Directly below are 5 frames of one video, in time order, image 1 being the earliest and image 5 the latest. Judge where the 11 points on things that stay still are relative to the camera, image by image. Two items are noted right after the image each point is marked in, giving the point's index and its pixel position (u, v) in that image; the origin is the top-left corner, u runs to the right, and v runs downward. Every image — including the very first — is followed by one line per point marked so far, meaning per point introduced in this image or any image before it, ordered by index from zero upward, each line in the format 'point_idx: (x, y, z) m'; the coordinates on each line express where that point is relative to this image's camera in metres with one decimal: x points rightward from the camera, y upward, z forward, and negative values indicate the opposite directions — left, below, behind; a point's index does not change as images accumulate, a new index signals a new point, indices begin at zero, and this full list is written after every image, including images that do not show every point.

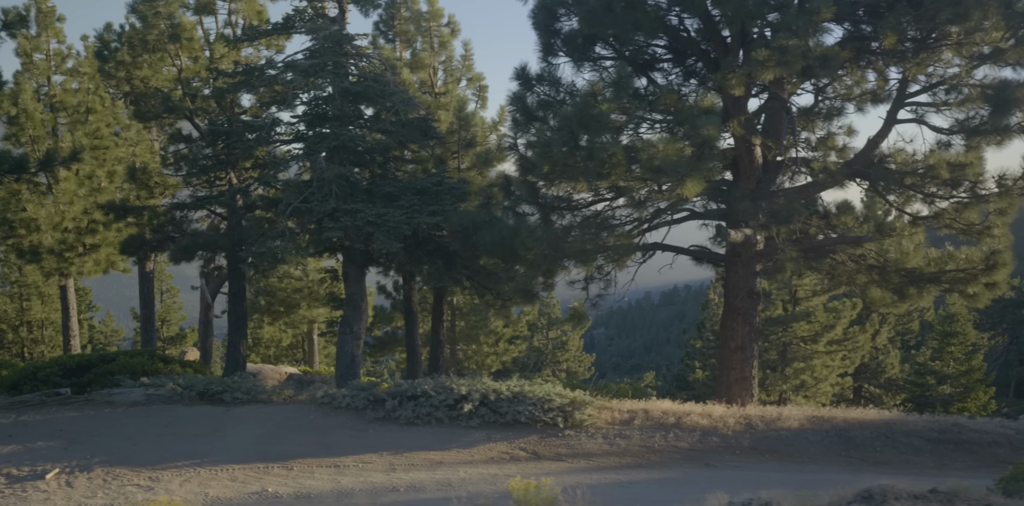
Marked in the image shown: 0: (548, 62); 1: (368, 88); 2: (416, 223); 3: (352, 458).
0: (+0.6, +3.2, +18.0) m
1: (-2.5, +2.9, +18.9) m
2: (-1.5, +0.5, +17.8) m
3: (-2.0, -2.6, +13.7) m
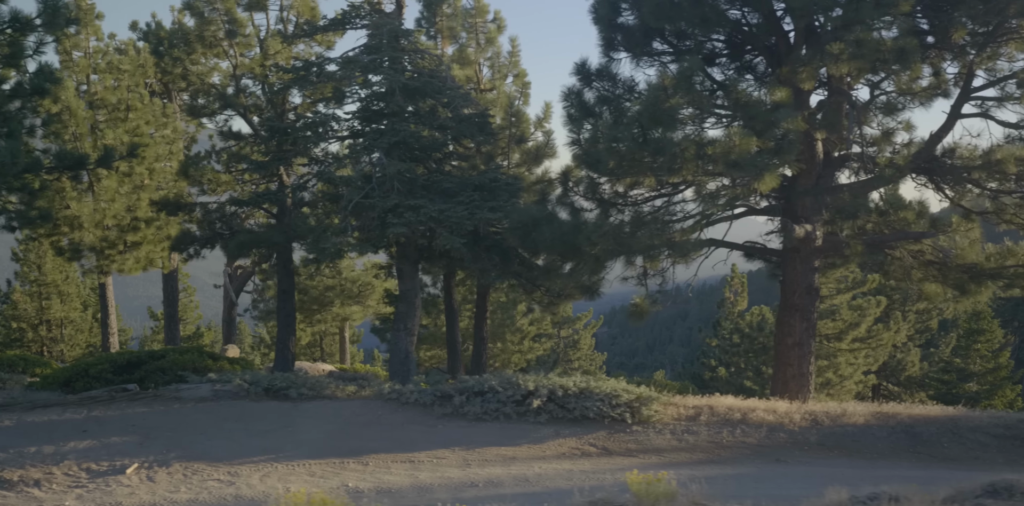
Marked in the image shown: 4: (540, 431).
0: (+1.6, +3.3, +18.0) m
1: (-1.5, +3.0, +18.9) m
2: (-0.5, +0.6, +17.8) m
3: (-1.1, -2.5, +13.7) m
4: (+0.4, -2.4, +14.7) m
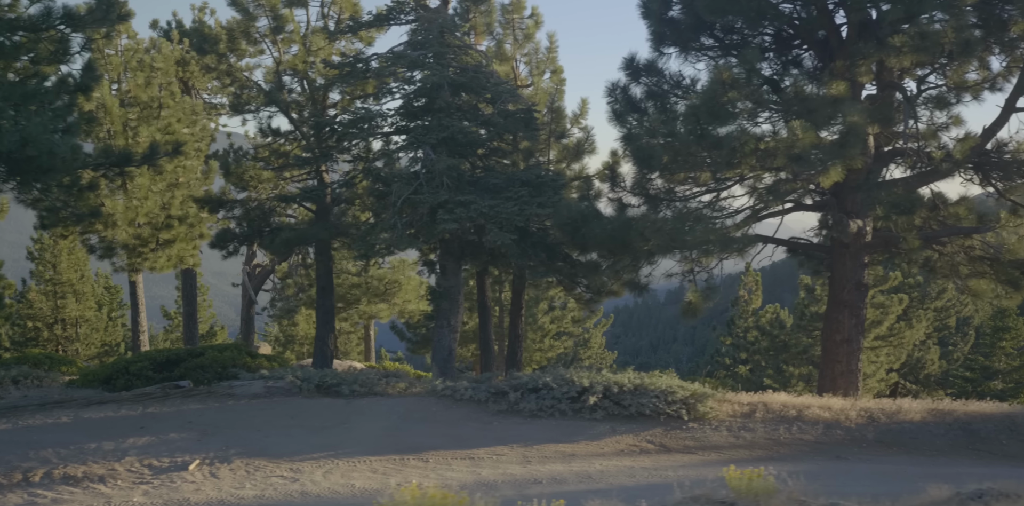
0: (+2.4, +3.4, +17.9) m
1: (-0.7, +3.1, +18.8) m
2: (+0.3, +0.6, +17.7) m
3: (-0.4, -2.5, +13.6) m
4: (+1.2, -2.4, +14.6) m
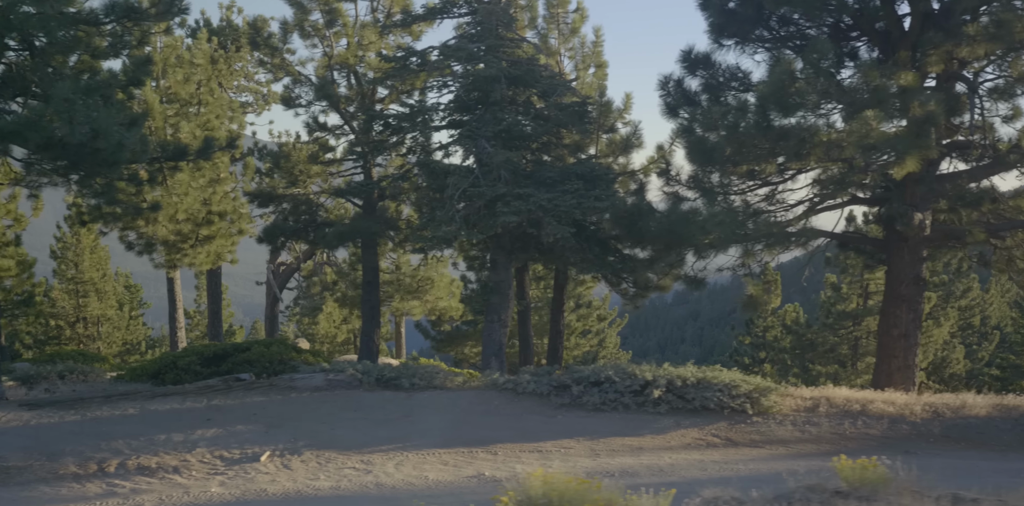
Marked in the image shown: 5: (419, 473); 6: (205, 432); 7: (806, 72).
0: (+3.3, +3.5, +17.7) m
1: (+0.2, +3.2, +18.7) m
2: (+1.2, +0.7, +17.6) m
3: (+0.5, -2.4, +13.5) m
4: (+2.0, -2.3, +14.5) m
5: (-1.0, -2.5, +12.0) m
6: (-3.8, -2.2, +13.2) m
7: (+4.0, +2.5, +14.9) m
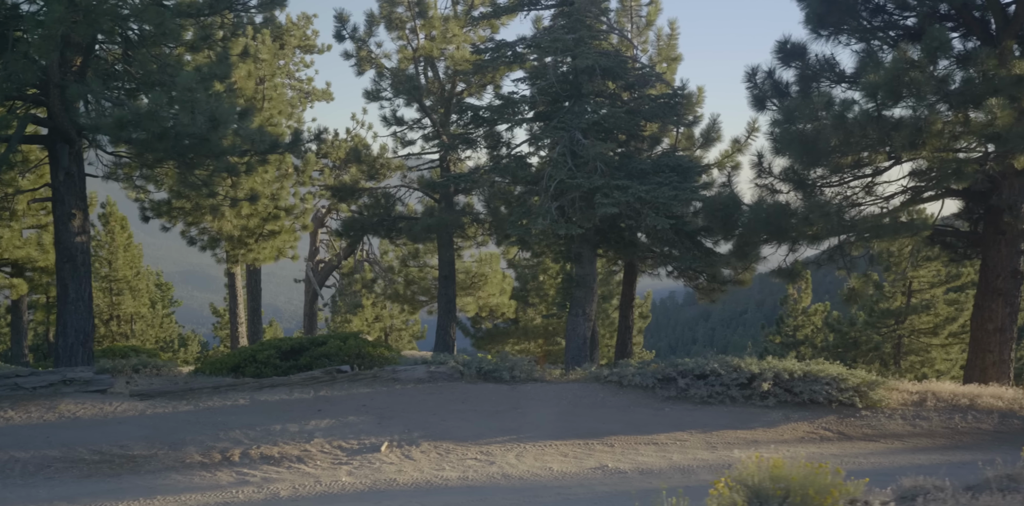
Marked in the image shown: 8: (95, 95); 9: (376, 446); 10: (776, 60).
0: (+4.8, +3.6, +17.5) m
1: (+1.8, +3.3, +18.6) m
2: (+2.7, +0.9, +17.5) m
3: (+1.9, -2.3, +13.4) m
4: (+3.5, -2.2, +14.3) m
5: (+0.3, -2.4, +11.9) m
6: (-2.4, -2.1, +13.2) m
7: (+5.5, +2.6, +14.7) m
8: (-5.9, +2.2, +15.1) m
9: (-1.6, -2.2, +12.4) m
10: (+4.4, +3.3, +18.1) m
